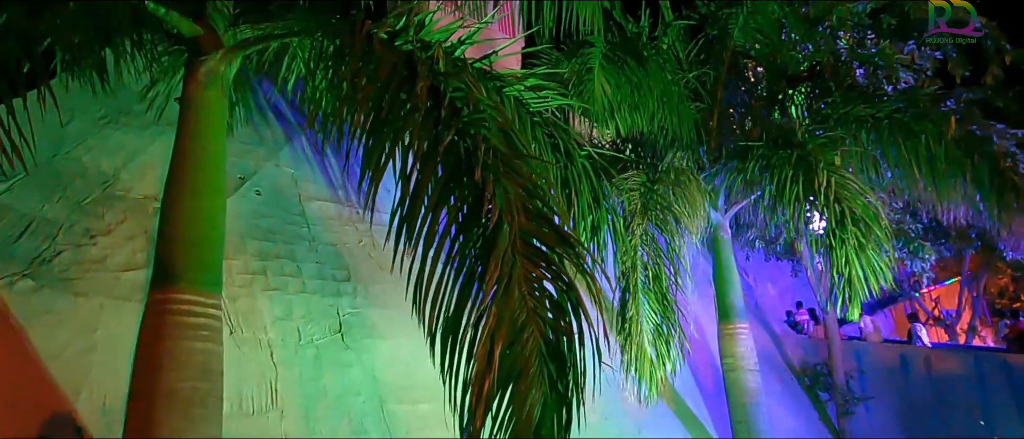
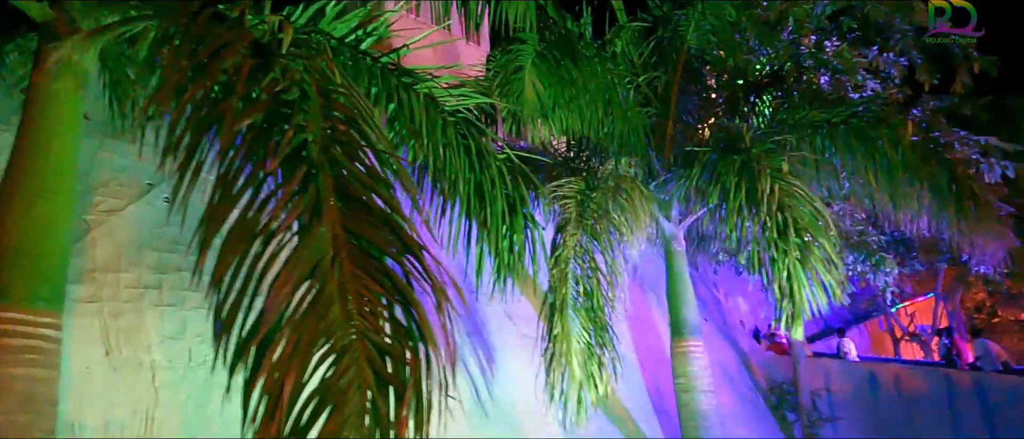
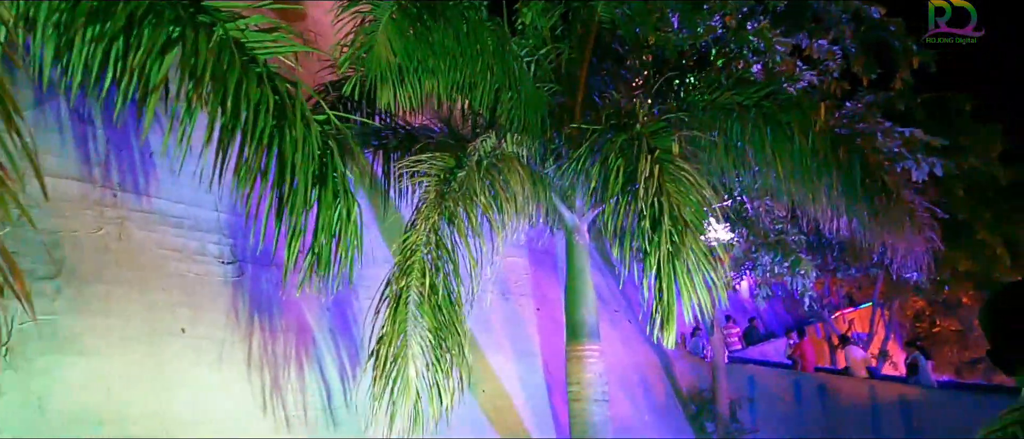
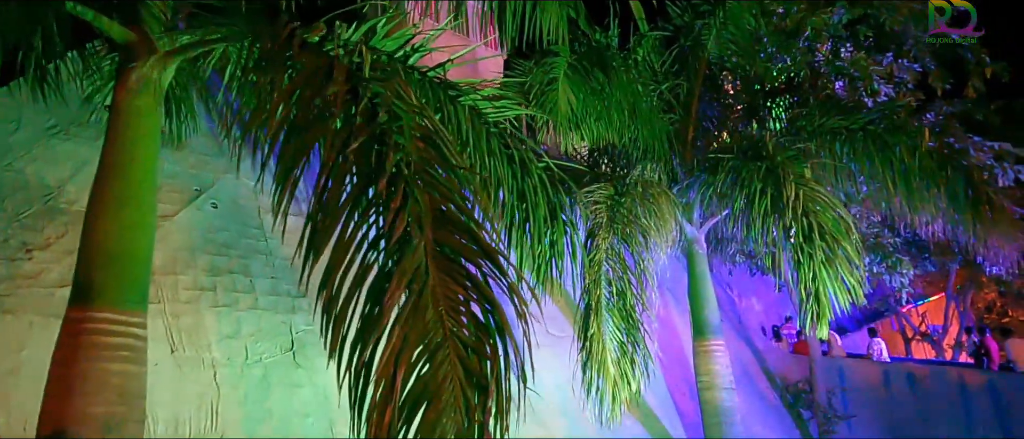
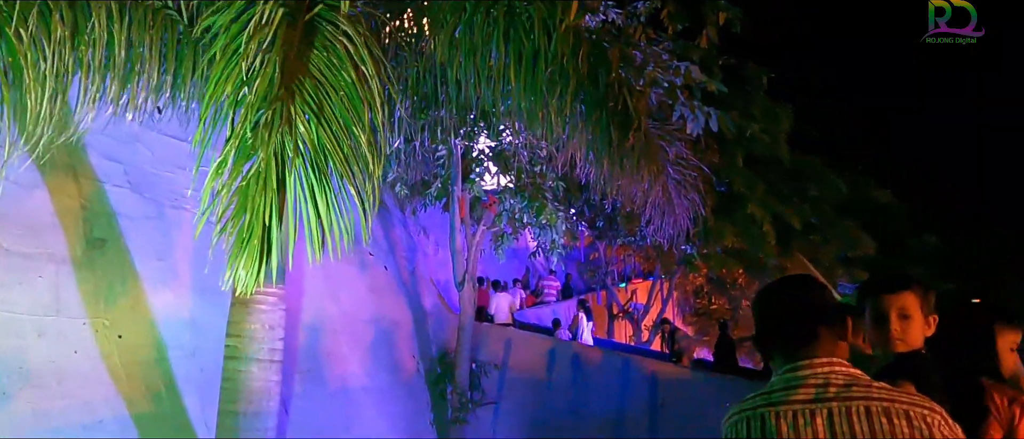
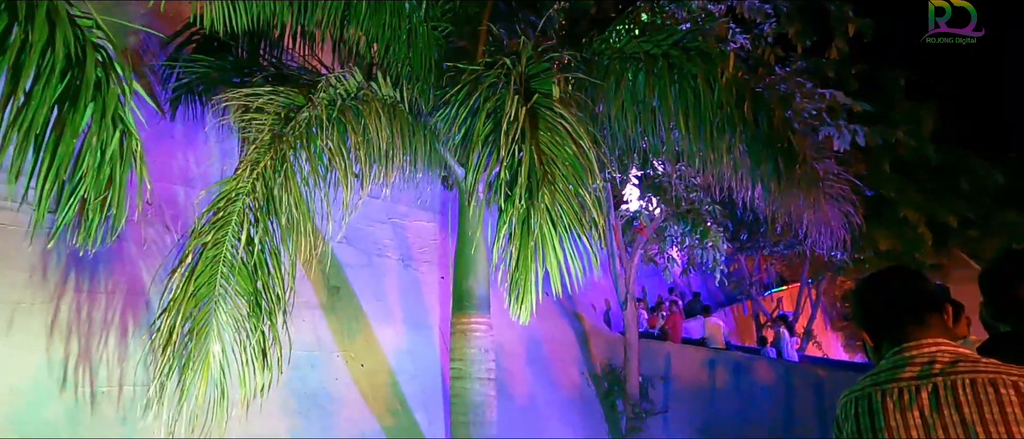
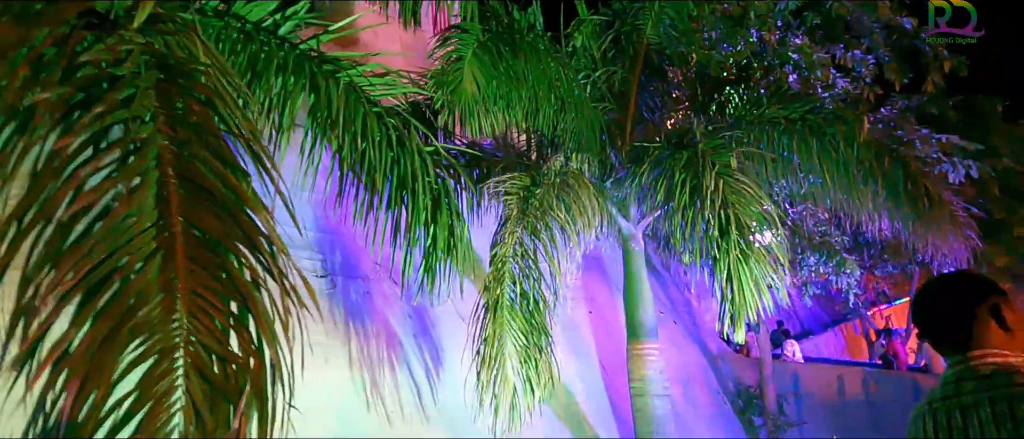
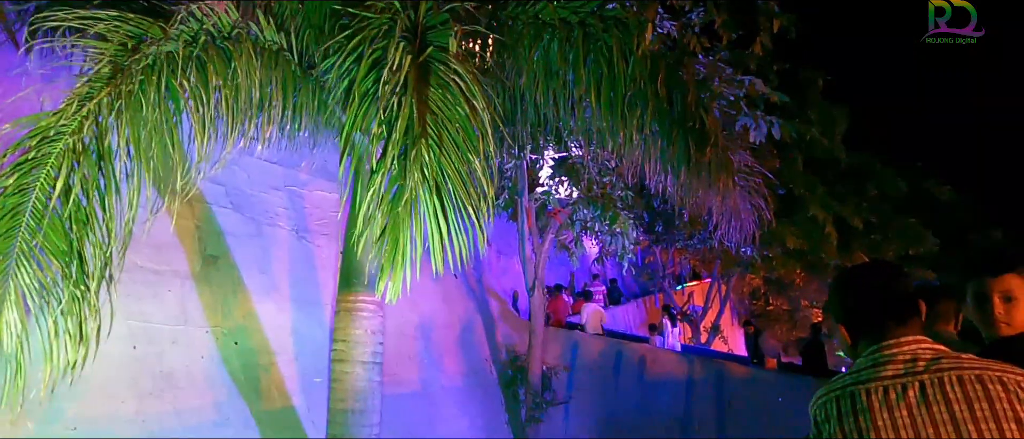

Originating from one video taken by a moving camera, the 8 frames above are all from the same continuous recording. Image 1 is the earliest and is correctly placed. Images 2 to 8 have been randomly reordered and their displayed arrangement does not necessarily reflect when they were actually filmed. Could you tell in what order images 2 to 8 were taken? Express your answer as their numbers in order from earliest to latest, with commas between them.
4, 2, 7, 3, 6, 8, 5
